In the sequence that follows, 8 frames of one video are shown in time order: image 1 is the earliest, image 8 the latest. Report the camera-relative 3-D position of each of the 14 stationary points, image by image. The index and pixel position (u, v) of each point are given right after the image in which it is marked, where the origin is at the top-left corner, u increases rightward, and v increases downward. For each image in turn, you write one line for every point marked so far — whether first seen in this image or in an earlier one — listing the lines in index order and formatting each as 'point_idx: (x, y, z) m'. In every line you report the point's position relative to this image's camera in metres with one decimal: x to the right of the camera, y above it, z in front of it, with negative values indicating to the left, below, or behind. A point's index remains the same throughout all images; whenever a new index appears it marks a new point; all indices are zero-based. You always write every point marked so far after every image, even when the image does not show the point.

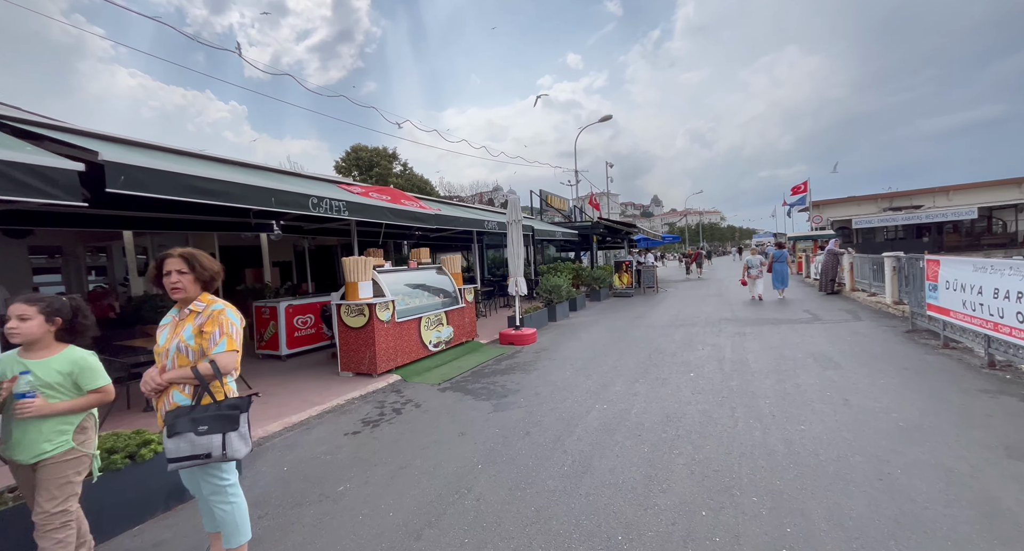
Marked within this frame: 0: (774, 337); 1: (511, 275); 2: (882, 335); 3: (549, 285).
0: (+5.0, -1.2, +7.9) m
1: (-0.1, 0.0, +8.6) m
2: (+6.8, -1.1, +7.6) m
3: (+1.0, -0.3, +11.5) m
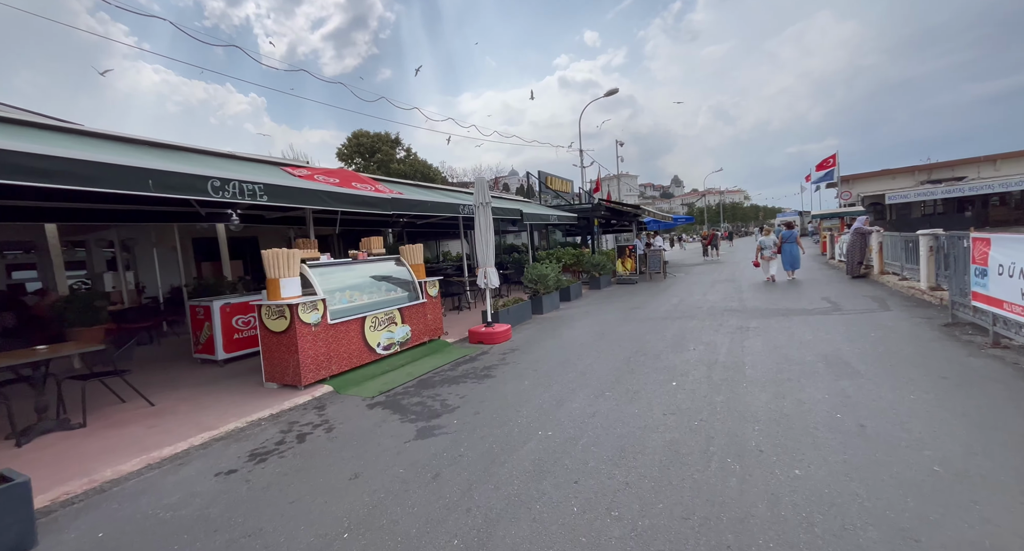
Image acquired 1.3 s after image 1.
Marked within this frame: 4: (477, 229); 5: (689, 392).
0: (+4.5, -1.0, +6.8) m
1: (-0.6, +0.2, +7.7) m
2: (+6.3, -0.9, +6.4) m
3: (+0.6, 0.0, +10.5) m
4: (-0.7, +0.9, +7.5) m
5: (+1.9, -1.3, +4.4) m
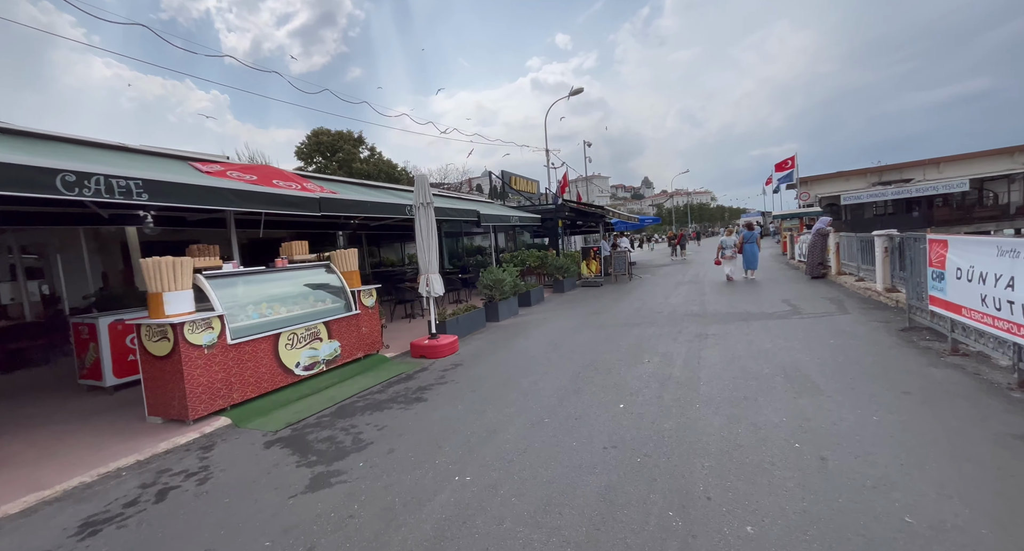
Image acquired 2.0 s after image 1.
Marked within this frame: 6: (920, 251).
0: (+3.6, -1.1, +6.5) m
1: (-1.5, +0.1, +7.0) m
2: (+5.4, -0.9, +6.2) m
3: (-0.5, -0.1, +9.9) m
4: (-1.6, +0.7, +6.9) m
5: (+1.2, -1.4, +4.0) m
6: (+6.2, +0.4, +6.3) m
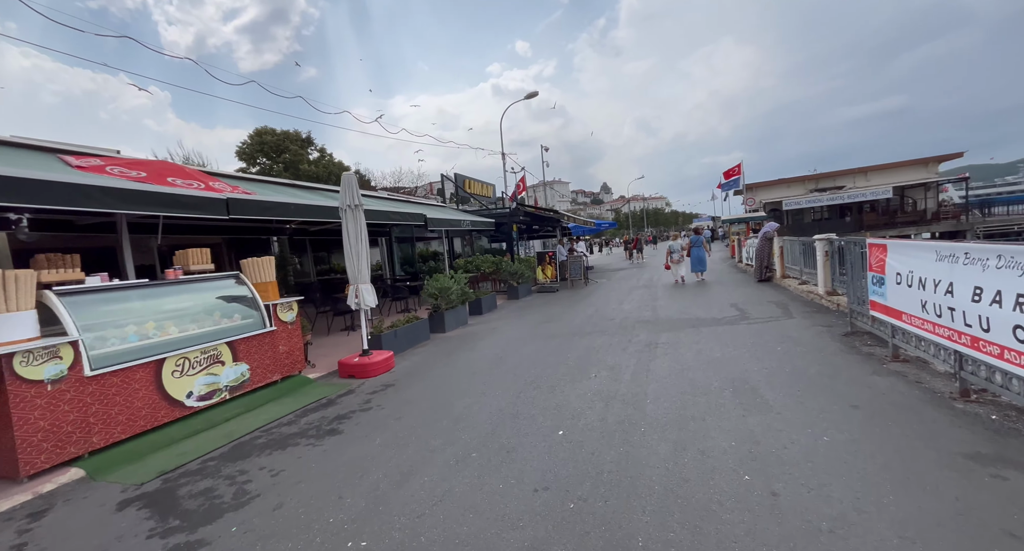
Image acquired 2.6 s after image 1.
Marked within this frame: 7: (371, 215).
0: (+2.7, -1.1, +6.2) m
1: (-2.5, -0.1, +6.3) m
2: (+4.5, -1.0, +6.1) m
3: (-1.7, -0.3, +9.3) m
4: (-2.5, +0.6, +6.2) m
5: (+0.5, -1.5, +3.5) m
6: (+5.3, +0.3, +6.3) m
7: (-3.3, +1.4, +9.5) m
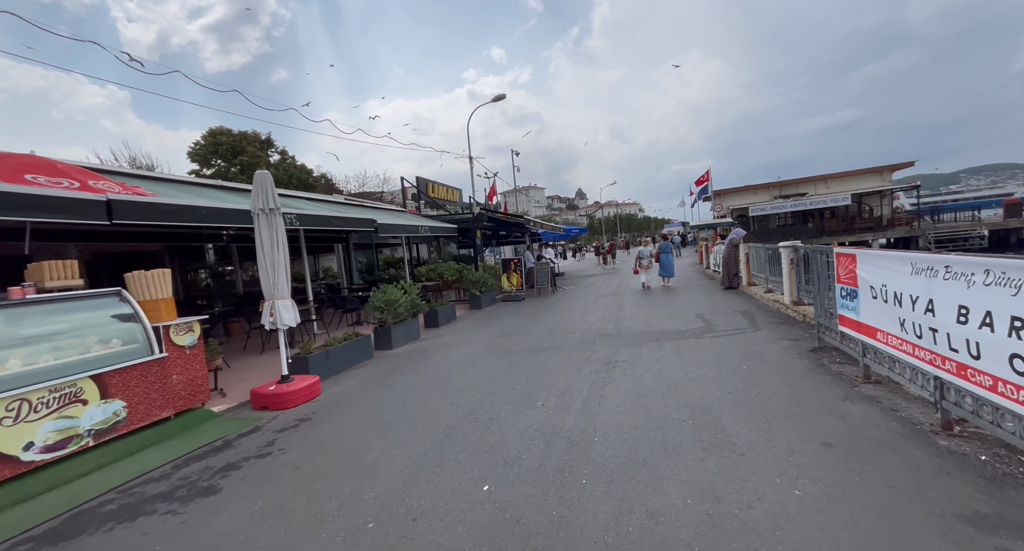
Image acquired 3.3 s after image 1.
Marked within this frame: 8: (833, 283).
0: (+1.9, -1.3, +5.7) m
1: (-3.2, -0.3, +5.5) m
2: (+3.7, -1.1, +5.7) m
3: (-2.7, -0.5, +8.5) m
4: (-3.3, +0.4, +5.3) m
5: (-0.1, -1.6, +2.8) m
6: (+4.5, +0.2, +5.9) m
7: (-4.2, +1.2, +8.6) m
8: (+4.4, -0.1, +5.7) m
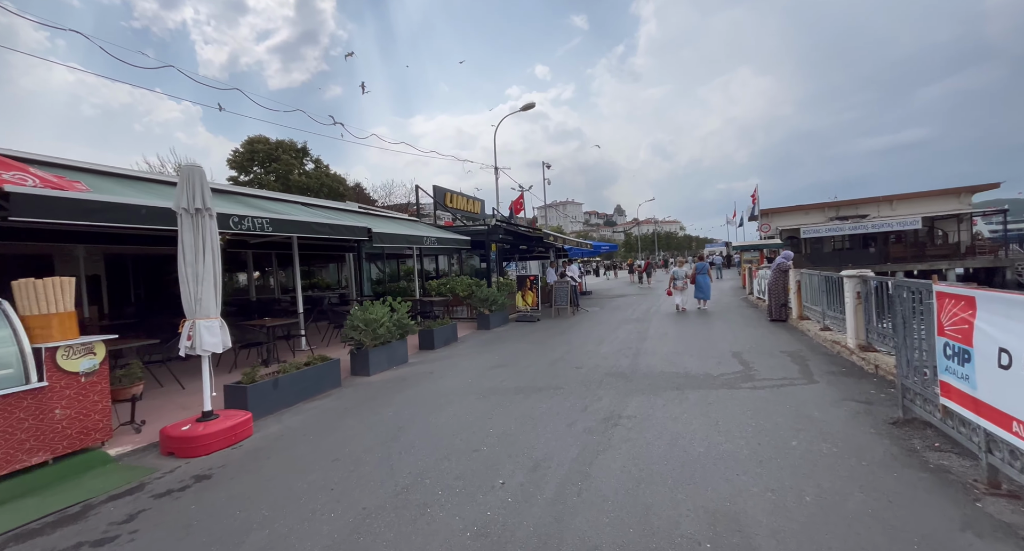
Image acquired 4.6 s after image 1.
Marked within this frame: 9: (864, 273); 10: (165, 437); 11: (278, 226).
0: (+1.6, -1.7, +4.3) m
1: (-3.5, -0.5, +4.6) m
2: (+3.4, -1.6, +4.1) m
3: (-2.8, -0.8, +7.5) m
4: (-3.6, +0.2, +4.4) m
5: (-0.7, -1.8, +1.6) m
6: (+4.2, -0.3, +4.3) m
7: (-4.2, +0.9, +7.8) m
8: (+4.1, -0.6, +4.1) m
9: (+5.6, 0.0, +6.6) m
10: (-3.7, -1.7, +4.4) m
11: (-4.3, +0.9, +7.5) m
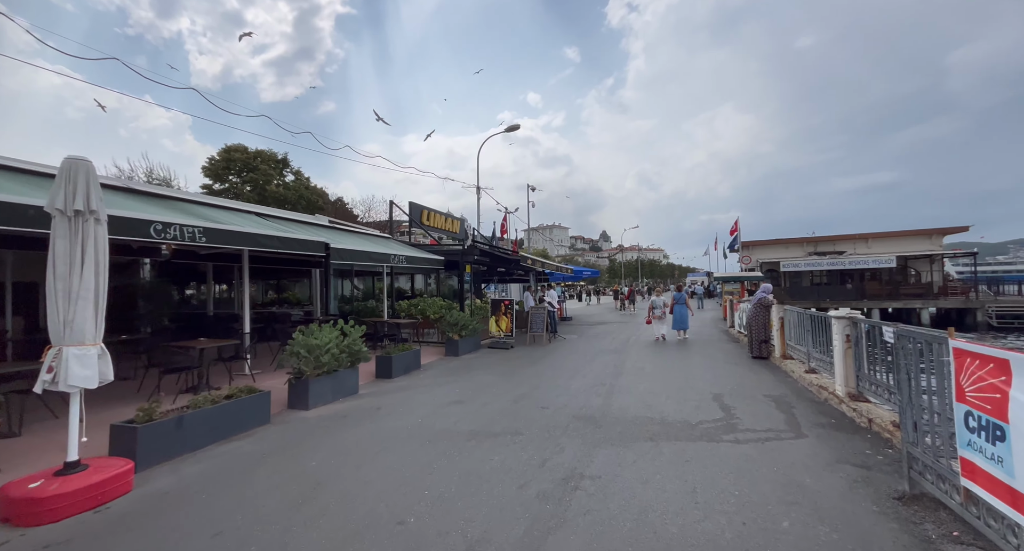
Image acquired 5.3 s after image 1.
0: (+1.0, -2.0, +3.5) m
1: (-4.1, -0.6, +3.7) m
2: (+2.8, -2.0, +3.4) m
3: (-3.4, -1.1, +6.6) m
4: (-4.1, +0.1, +3.6) m
5: (-1.1, -1.9, +0.8) m
6: (+3.7, -0.8, +3.7) m
7: (-4.8, +0.7, +7.0) m
8: (+3.6, -1.0, +3.5) m
9: (+5.1, -0.6, +6.1) m
10: (-4.2, -1.8, +3.5) m
11: (-4.8, +0.6, +6.7) m
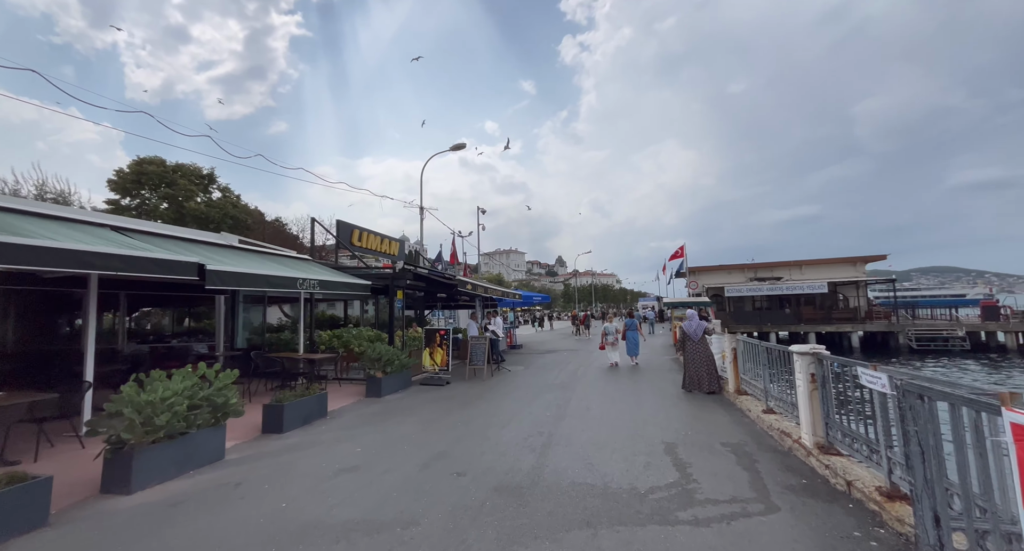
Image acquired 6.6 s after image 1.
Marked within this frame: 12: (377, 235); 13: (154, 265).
0: (+0.1, -2.2, +2.2) m
1: (-4.9, -0.8, +1.9) m
2: (+2.0, -2.2, +2.3) m
3: (-4.6, -1.5, +4.9) m
4: (-4.9, -0.1, +1.9) m
5: (-1.7, -1.9, -0.8) m
6: (+2.8, -1.0, +2.7) m
7: (-6.0, +0.3, +5.2) m
8: (+2.7, -1.2, +2.5) m
9: (+3.9, -1.0, +5.3) m
10: (-5.0, -2.0, +1.6) m
11: (-6.0, +0.3, +4.9) m
12: (-5.4, +1.6, +16.8) m
13: (-5.6, +0.1, +6.5) m
